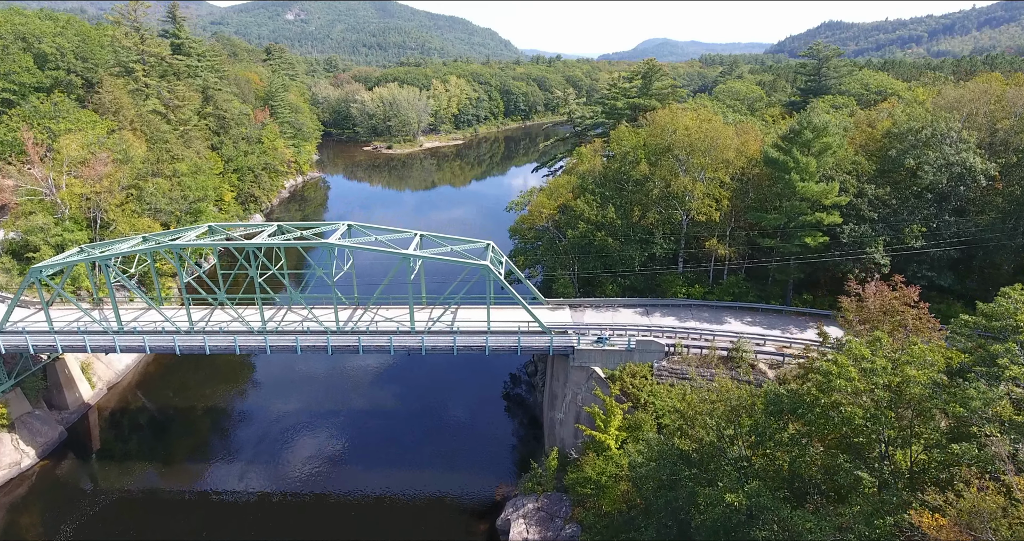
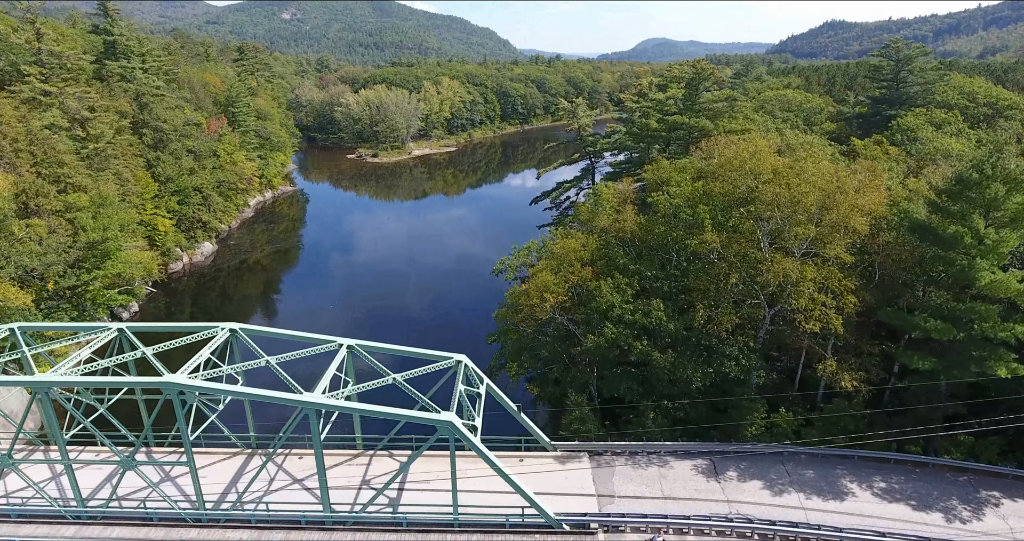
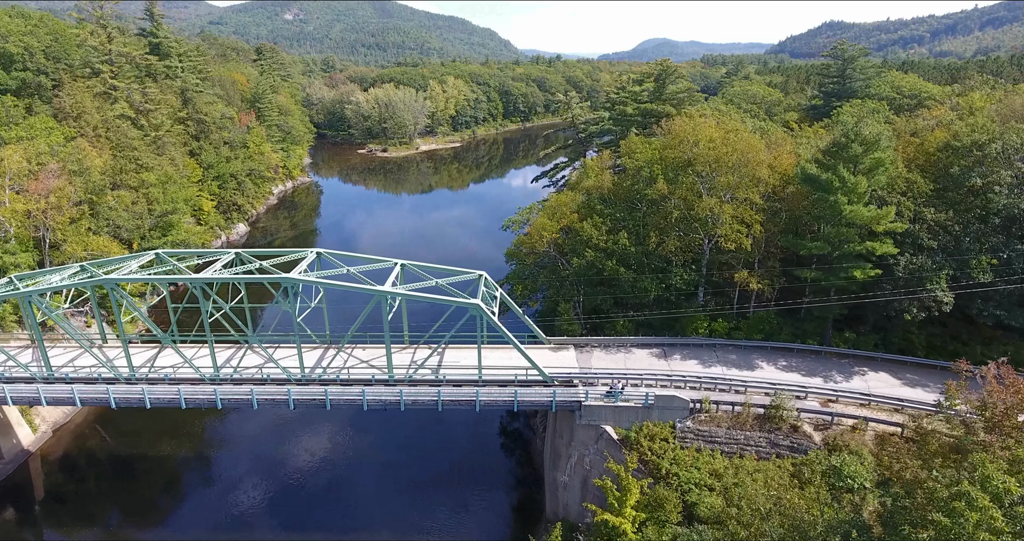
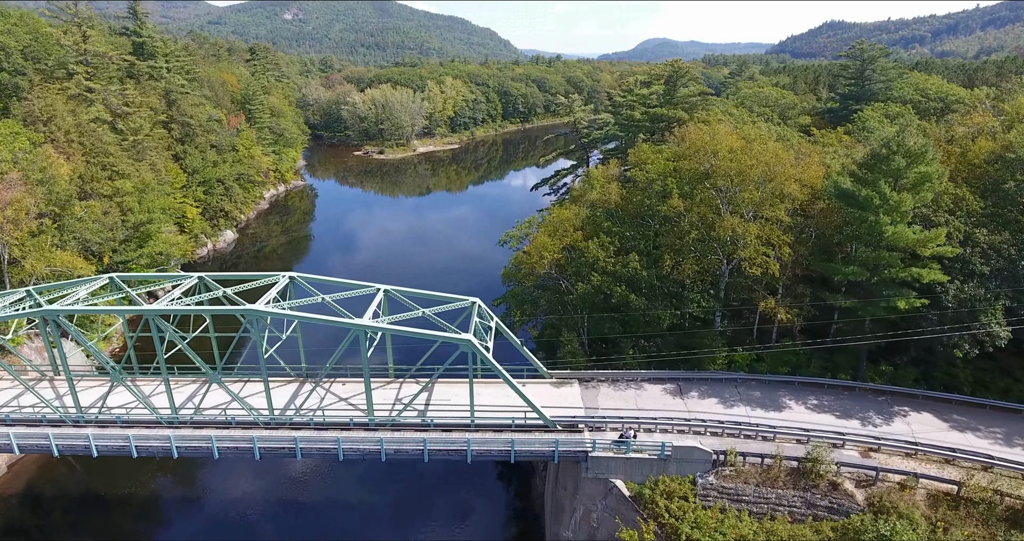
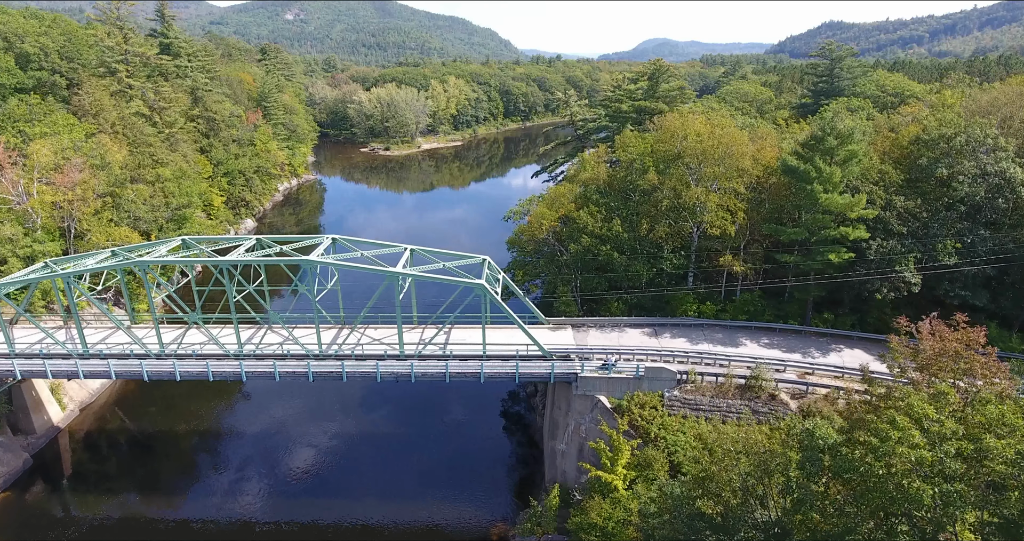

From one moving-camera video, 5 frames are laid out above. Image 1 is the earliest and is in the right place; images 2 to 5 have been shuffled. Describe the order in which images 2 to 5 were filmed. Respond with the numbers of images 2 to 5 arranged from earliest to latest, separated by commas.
5, 3, 4, 2
